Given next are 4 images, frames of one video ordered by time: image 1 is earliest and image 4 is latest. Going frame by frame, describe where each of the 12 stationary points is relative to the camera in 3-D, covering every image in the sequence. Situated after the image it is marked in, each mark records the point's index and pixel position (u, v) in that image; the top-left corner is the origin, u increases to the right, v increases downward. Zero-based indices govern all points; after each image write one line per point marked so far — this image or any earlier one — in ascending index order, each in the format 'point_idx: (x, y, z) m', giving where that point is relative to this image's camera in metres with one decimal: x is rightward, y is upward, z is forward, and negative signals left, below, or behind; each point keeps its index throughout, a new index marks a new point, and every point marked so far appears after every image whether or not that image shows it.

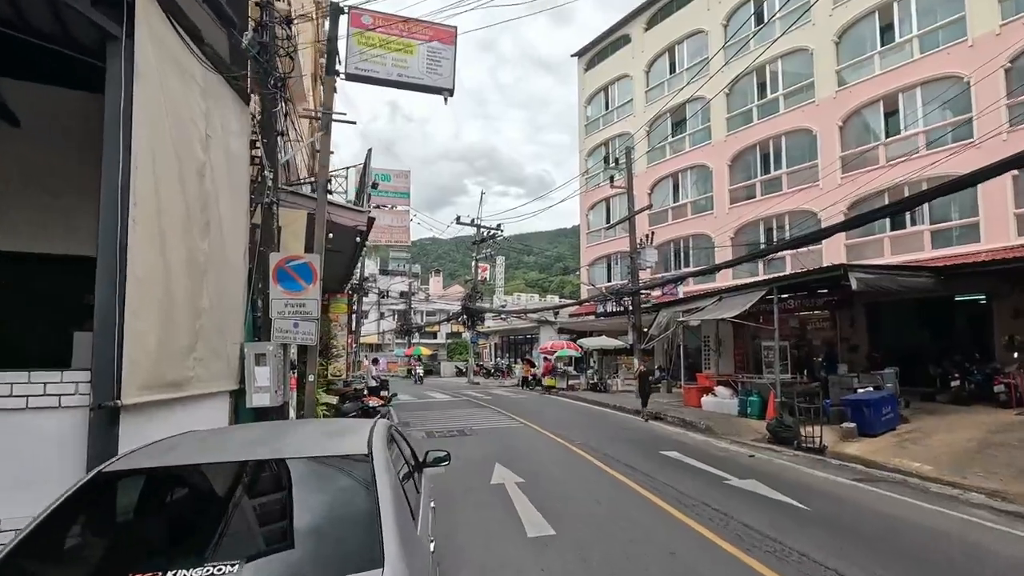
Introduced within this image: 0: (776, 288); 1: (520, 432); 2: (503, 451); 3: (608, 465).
0: (+6.6, 0.0, +15.6) m
1: (+0.2, -3.6, +15.3) m
2: (-0.2, -3.2, +12.4) m
3: (+1.6, -3.0, +10.5) m
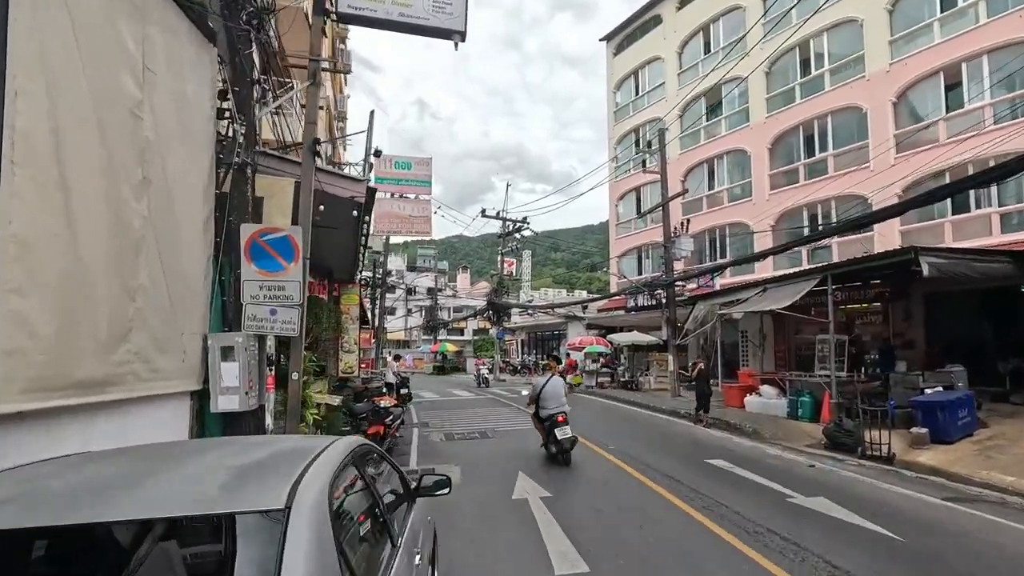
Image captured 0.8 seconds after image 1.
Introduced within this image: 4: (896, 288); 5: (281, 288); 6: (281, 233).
0: (+7.2, +0.3, +14.1) m
1: (+0.8, -3.3, +14.1) m
2: (+0.3, -3.0, +11.2) m
3: (+2.0, -2.8, +9.2) m
4: (+11.5, 0.0, +18.7) m
5: (-1.9, 0.0, +5.3) m
6: (-1.9, +0.5, +5.3) m
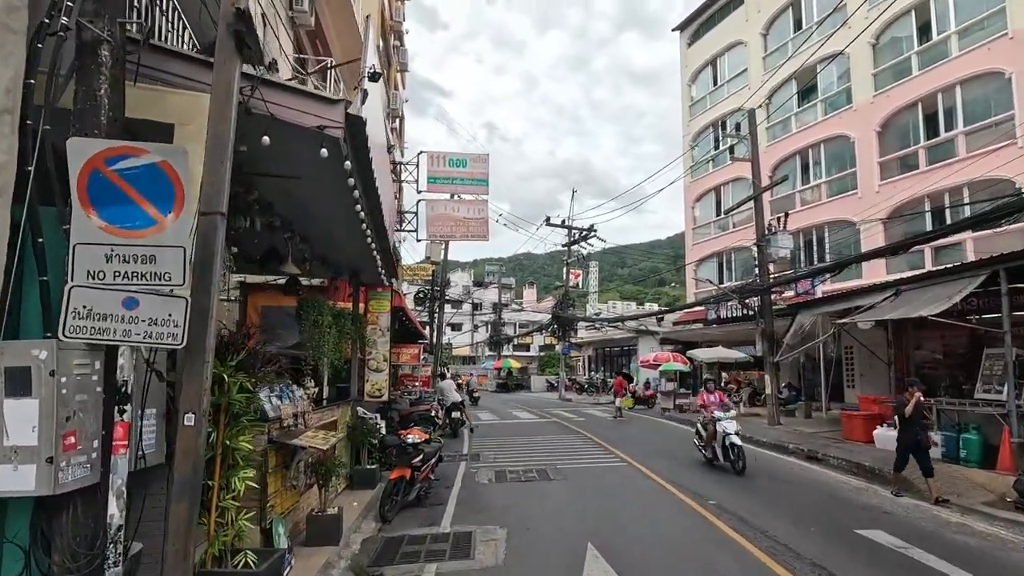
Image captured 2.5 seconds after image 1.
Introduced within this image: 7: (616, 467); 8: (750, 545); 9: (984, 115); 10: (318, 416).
0: (+8.3, +0.3, +10.7) m
1: (+2.0, -3.4, +11.3) m
2: (+1.2, -3.0, +8.4) m
3: (+2.6, -2.7, +6.3) m
4: (+13.1, -0.1, +14.8) m
5: (-1.7, +0.1, +2.9) m
6: (-1.7, +0.6, +2.9) m
7: (+2.0, -3.5, +12.2) m
8: (+2.6, -2.7, +6.7) m
9: (+13.6, +4.9, +17.9) m
10: (-2.4, -1.6, +7.7) m
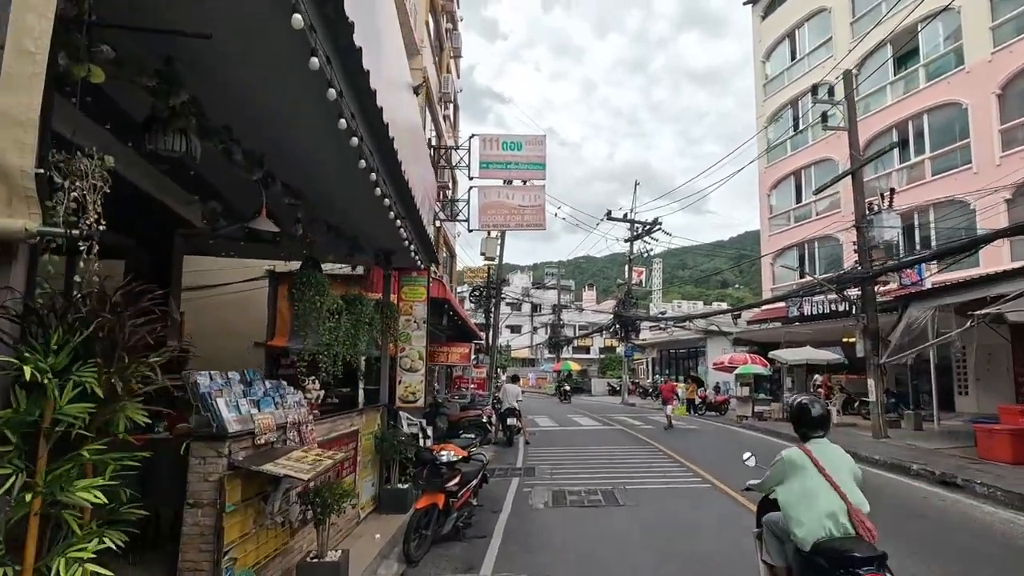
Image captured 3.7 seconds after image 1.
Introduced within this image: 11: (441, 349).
0: (+9.1, +0.6, +8.0) m
1: (+2.9, -3.1, +9.2) m
2: (+1.8, -2.7, +6.4) m
3: (+3.1, -2.4, +4.2) m
4: (+14.3, +0.3, +11.6) m
5: (-1.6, +0.4, +1.2) m
6: (-1.6, +0.9, +1.2) m
7: (+3.0, -3.2, +10.2) m
8: (+3.0, -2.5, +4.5) m
9: (+15.0, +5.2, +14.8) m
10: (-1.8, -1.4, +6.0) m
11: (-2.0, -1.7, +17.4) m
